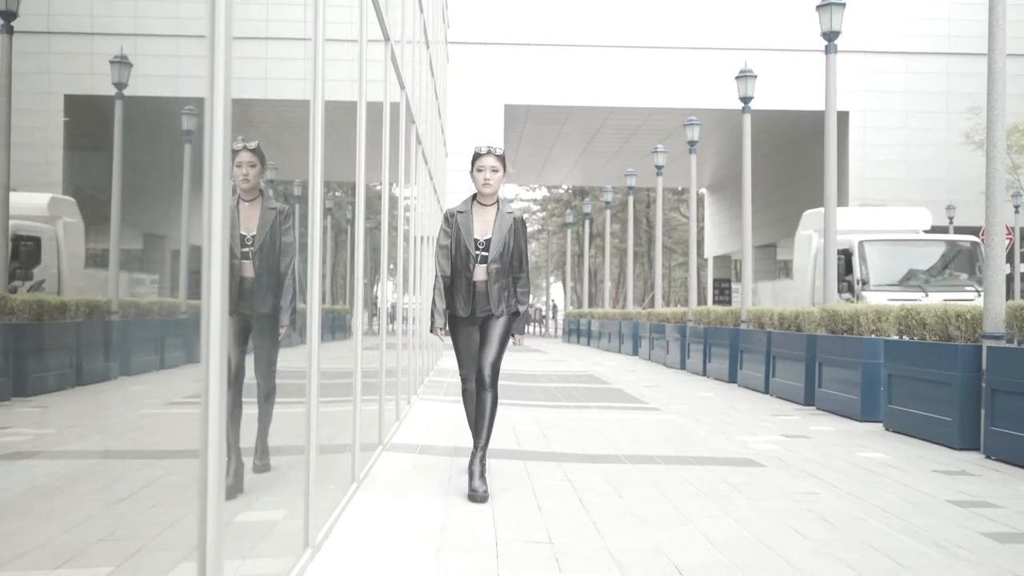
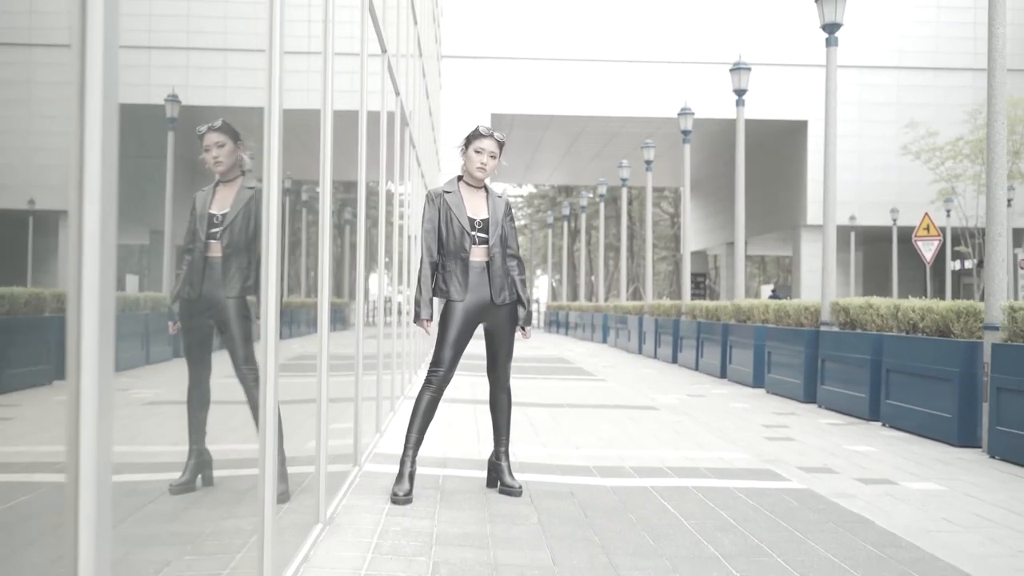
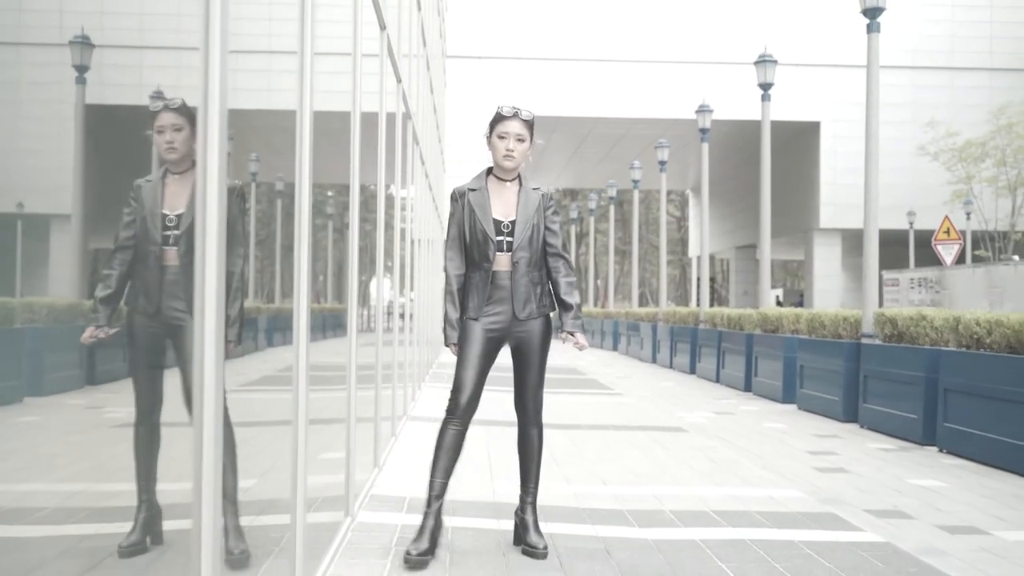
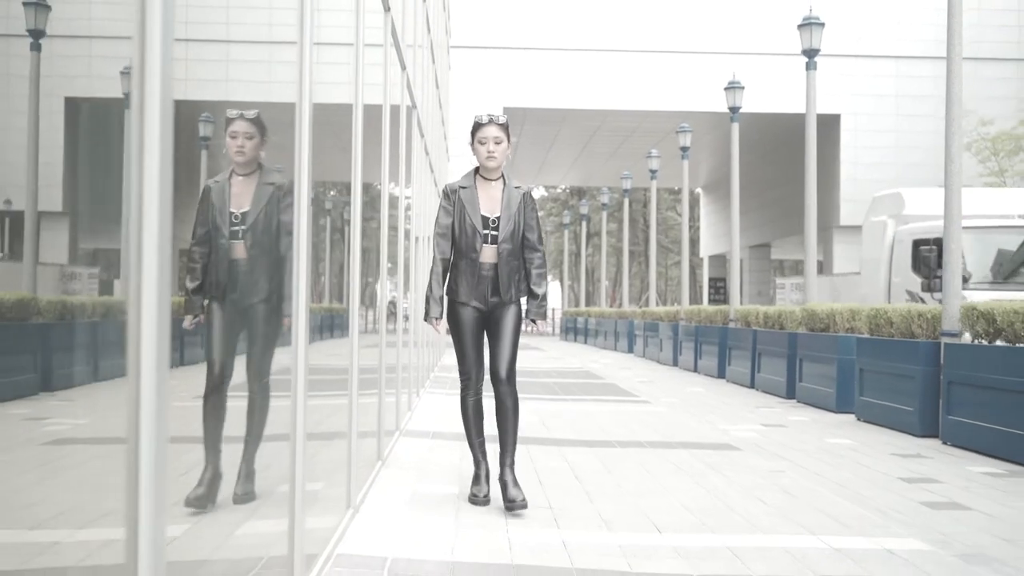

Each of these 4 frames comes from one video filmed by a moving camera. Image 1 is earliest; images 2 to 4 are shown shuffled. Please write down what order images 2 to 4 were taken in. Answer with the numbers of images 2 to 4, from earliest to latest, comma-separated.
4, 3, 2
